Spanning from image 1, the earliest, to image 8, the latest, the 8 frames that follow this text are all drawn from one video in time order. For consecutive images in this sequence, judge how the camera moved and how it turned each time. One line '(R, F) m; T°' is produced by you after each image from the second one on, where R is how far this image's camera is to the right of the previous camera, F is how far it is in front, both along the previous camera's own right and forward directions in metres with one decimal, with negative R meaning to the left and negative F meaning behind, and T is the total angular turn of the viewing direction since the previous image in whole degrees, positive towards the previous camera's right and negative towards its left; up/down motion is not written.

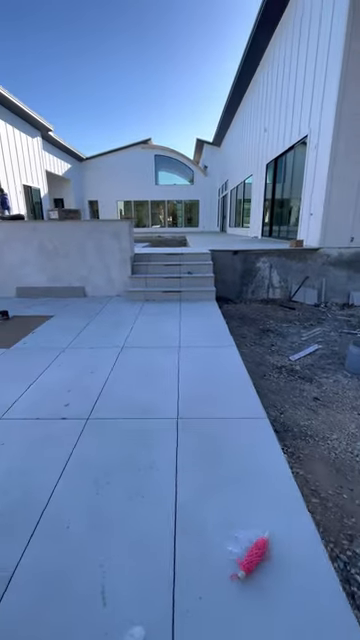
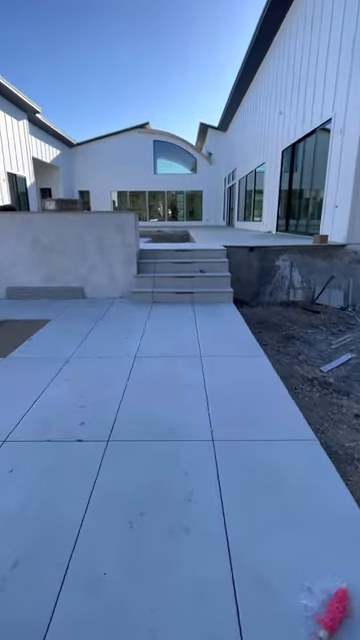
(-0.3, +0.4) m; +3°
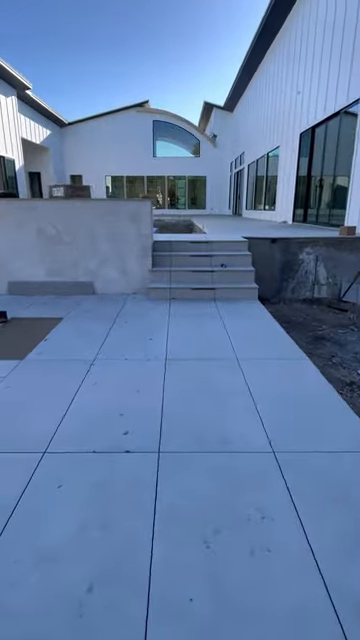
(-0.4, +0.2) m; +5°
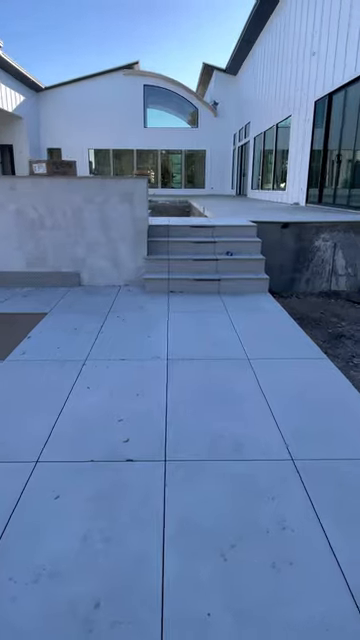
(-0.1, +0.3) m; +2°
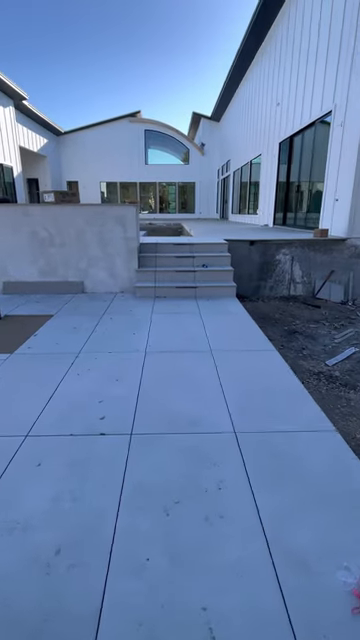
(+0.3, -0.5) m; -3°
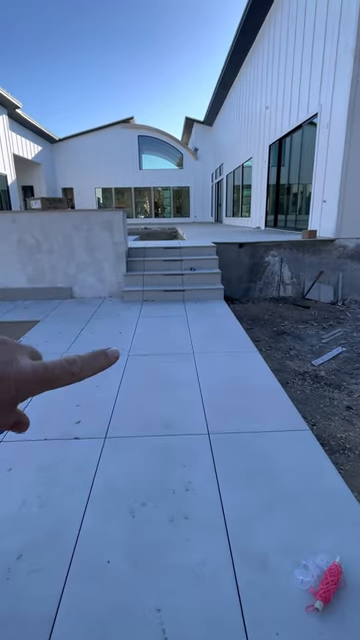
(+0.2, 0.0) m; -2°
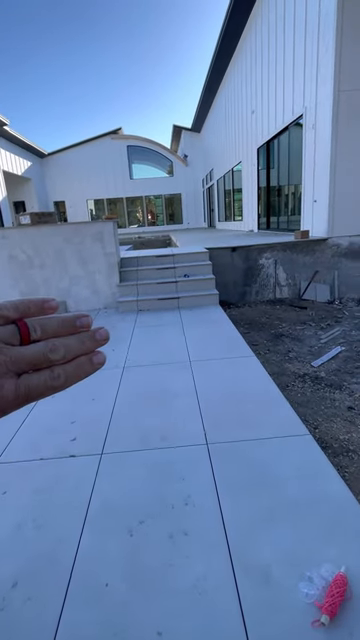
(+0.1, 0.0) m; -1°
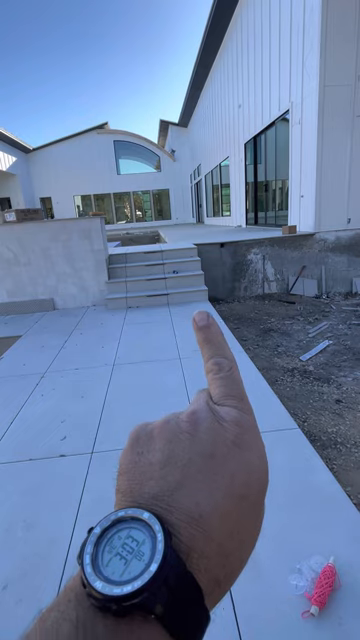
(0.0, 0.0) m; +1°
